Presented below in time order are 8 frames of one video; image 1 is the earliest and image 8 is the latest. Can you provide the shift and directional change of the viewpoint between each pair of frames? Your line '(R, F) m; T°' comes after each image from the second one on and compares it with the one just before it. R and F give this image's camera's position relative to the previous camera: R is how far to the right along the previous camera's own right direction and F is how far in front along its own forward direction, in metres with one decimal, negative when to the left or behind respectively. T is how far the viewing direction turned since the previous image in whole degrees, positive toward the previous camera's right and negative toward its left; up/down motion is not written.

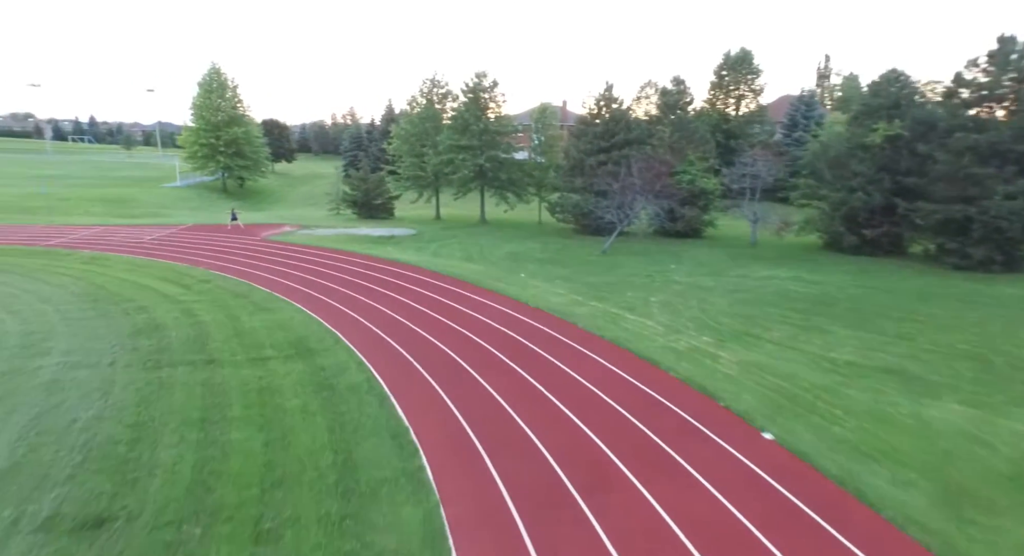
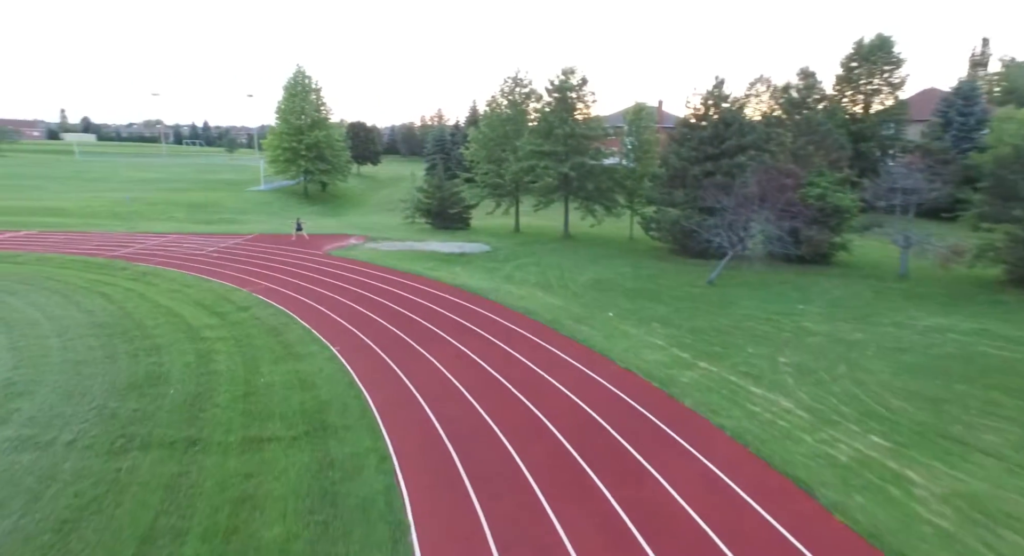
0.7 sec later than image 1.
(-0.1, +3.8) m; -9°
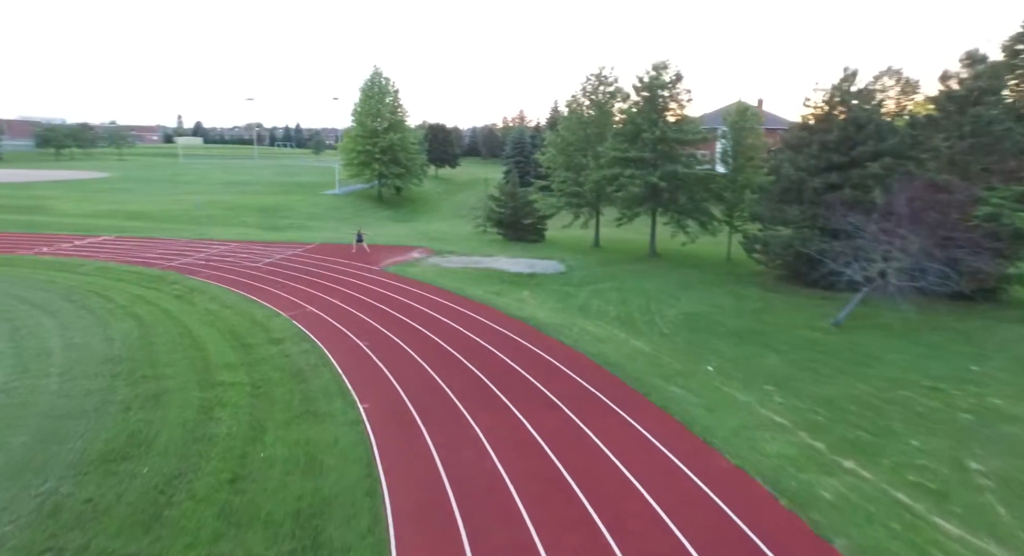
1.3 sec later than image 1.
(+0.1, +3.2) m; -8°
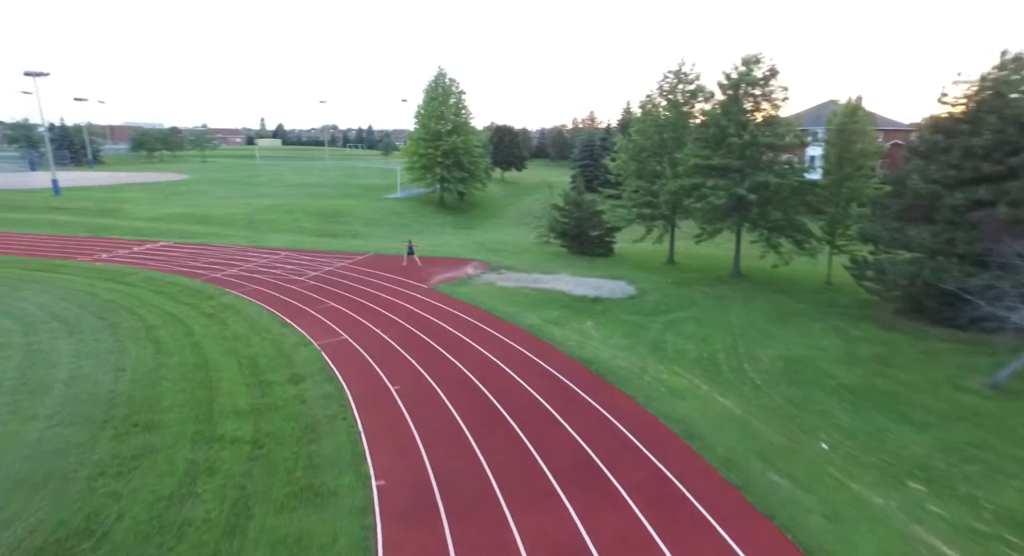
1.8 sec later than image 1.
(+0.1, +2.6) m; -7°
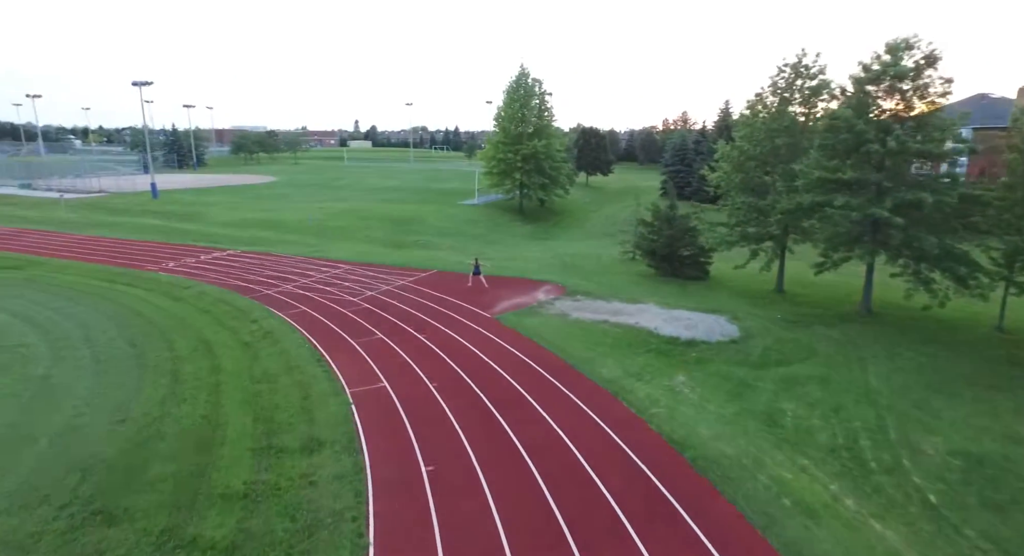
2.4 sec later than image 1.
(+0.2, +3.1) m; -9°
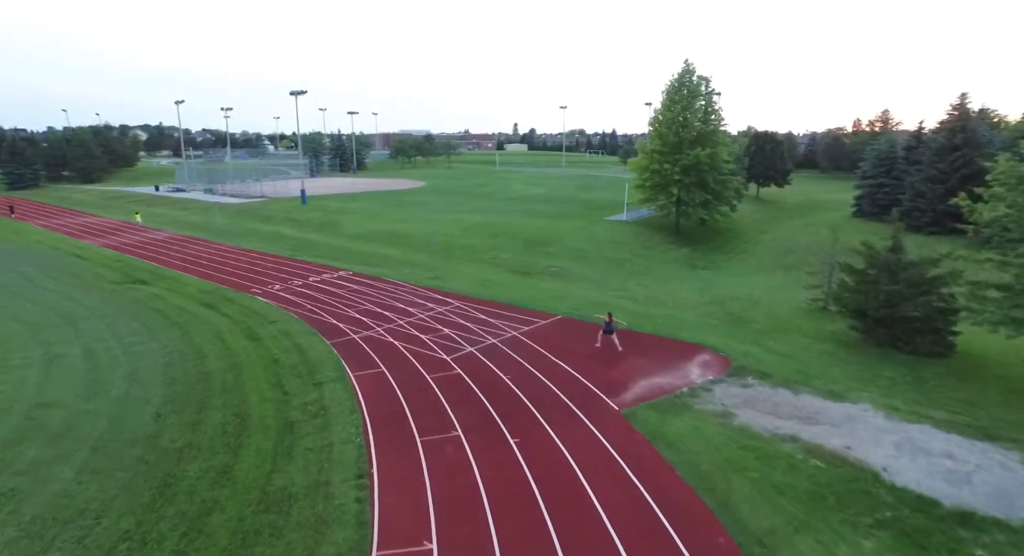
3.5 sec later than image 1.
(+0.1, +5.5) m; -16°
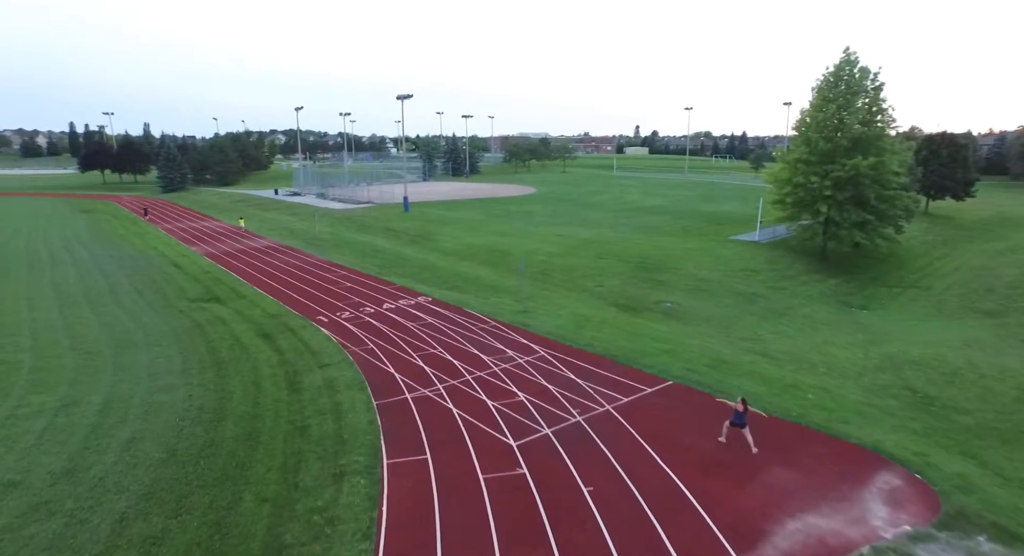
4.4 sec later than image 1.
(+0.4, +4.3) m; -12°
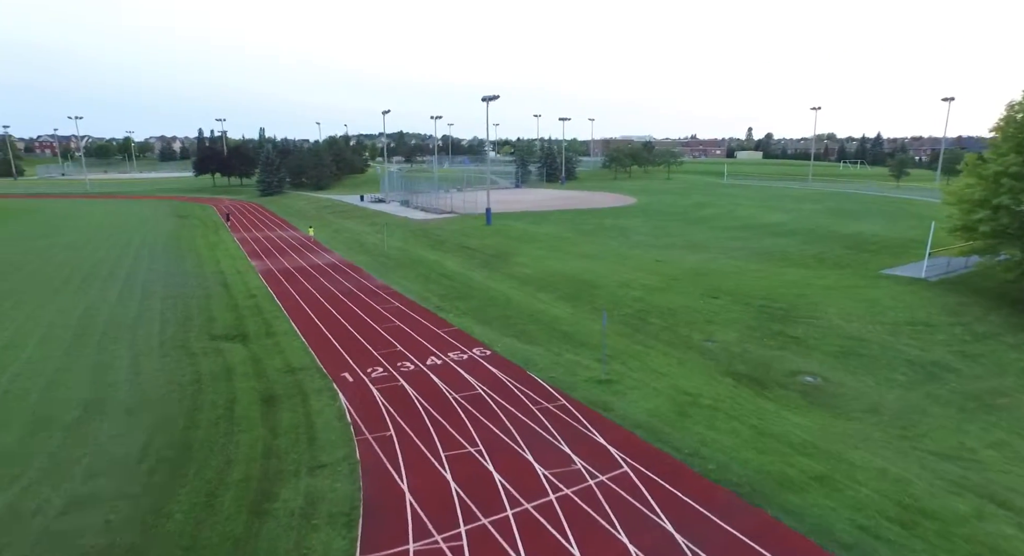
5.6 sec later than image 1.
(+0.4, +5.6) m; -10°
